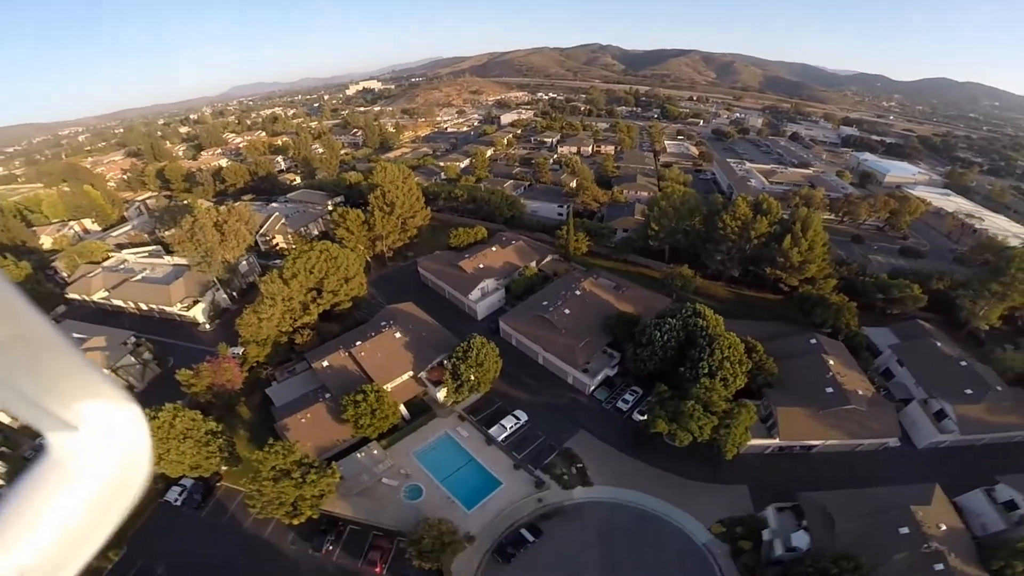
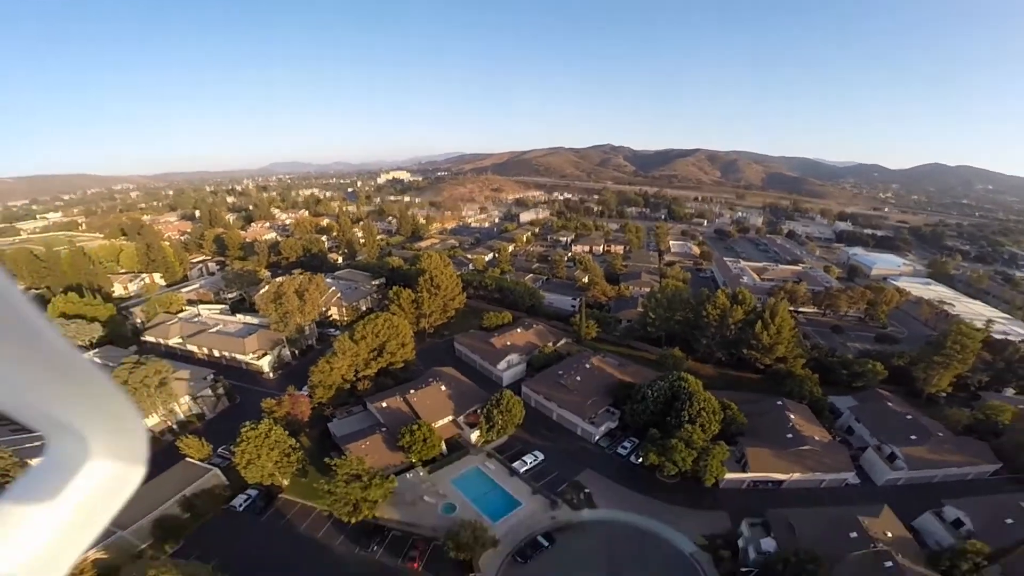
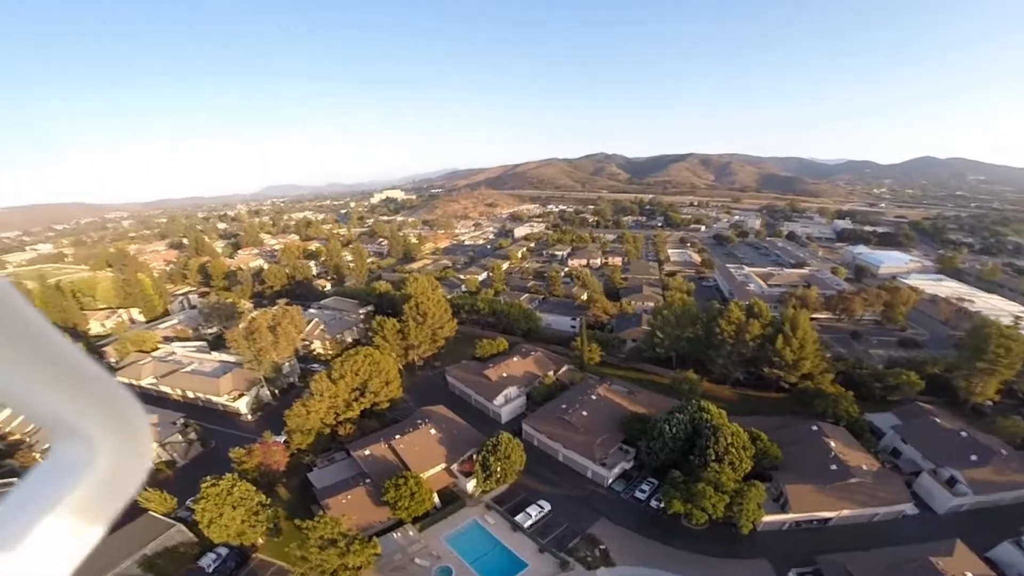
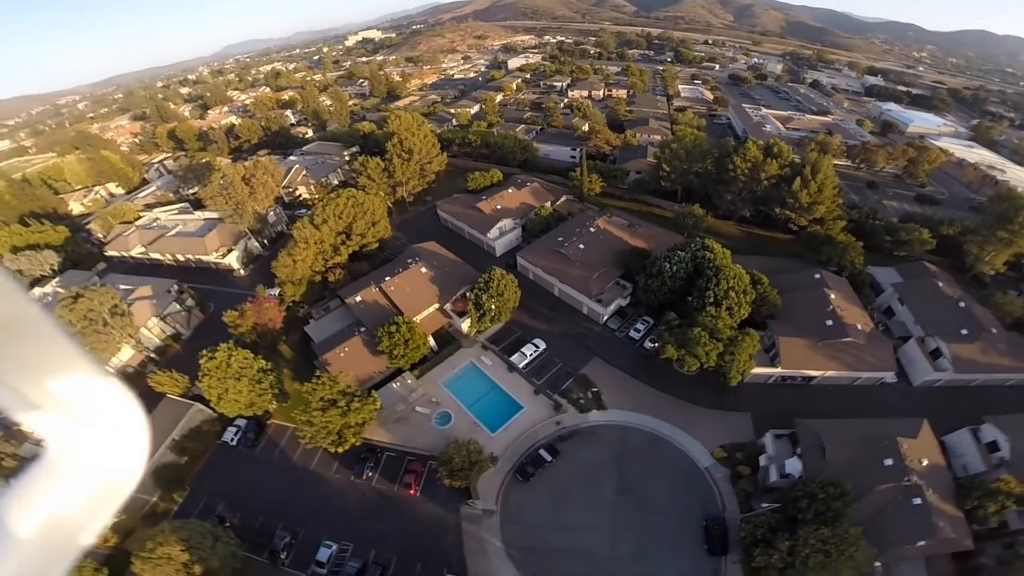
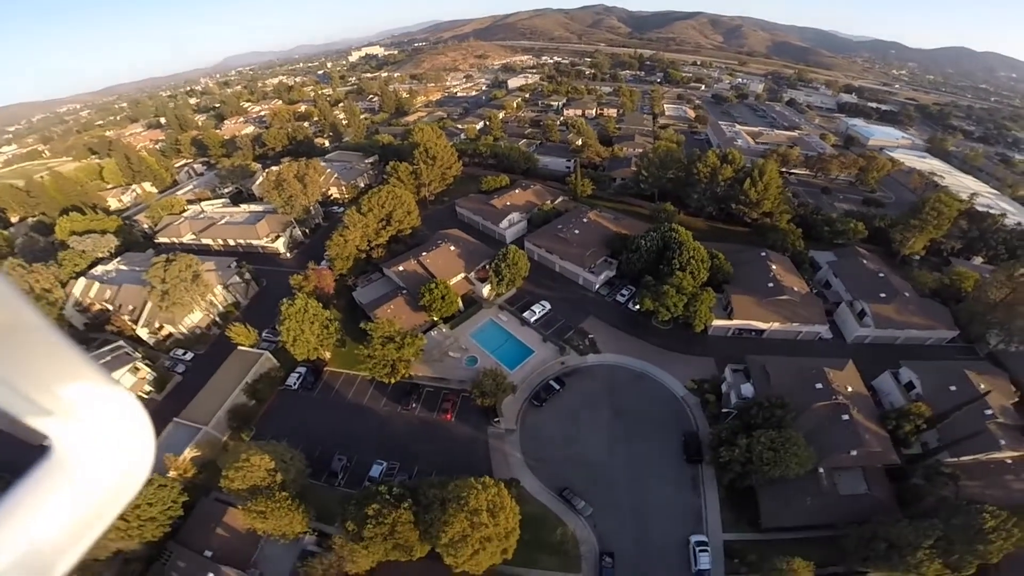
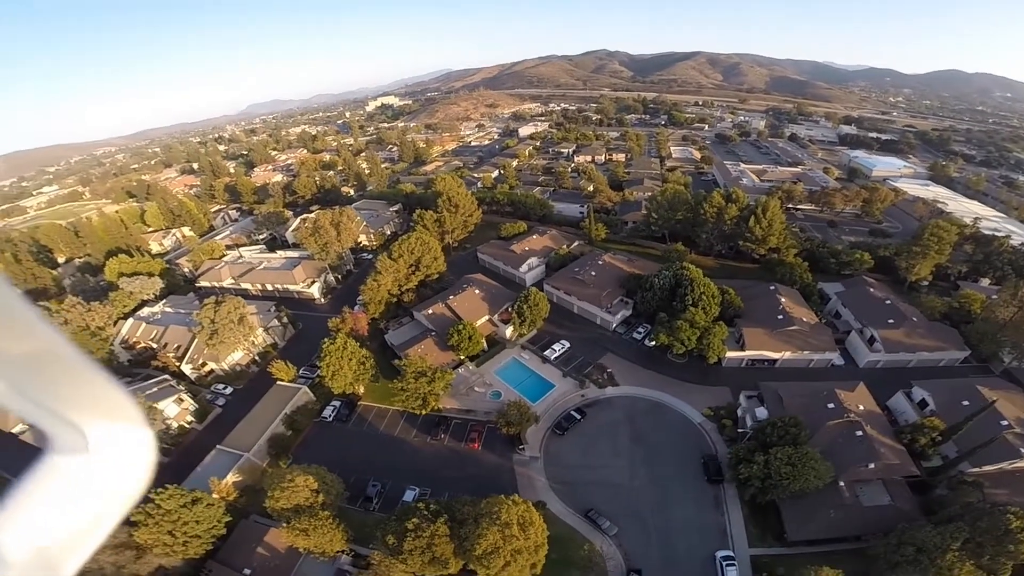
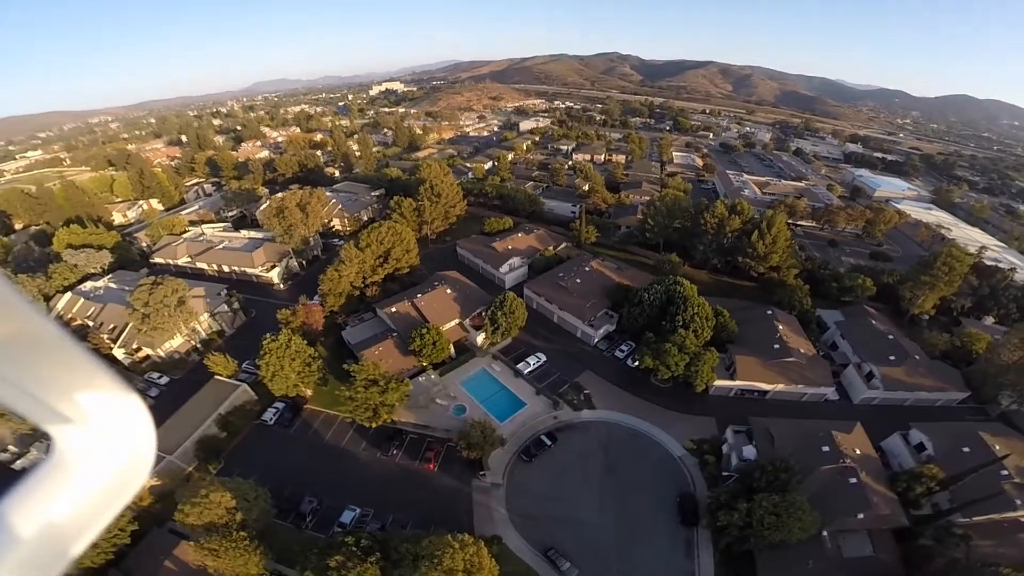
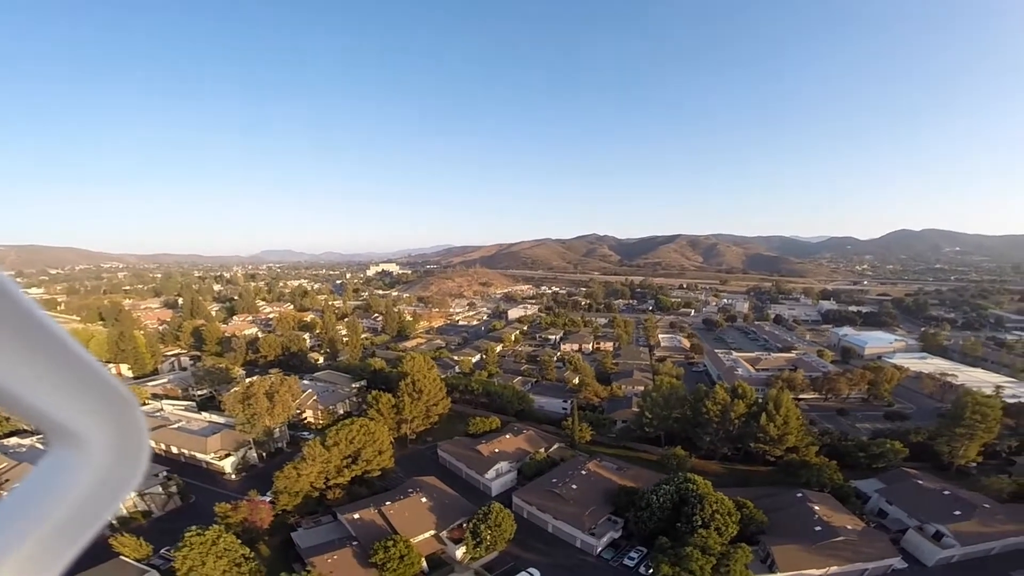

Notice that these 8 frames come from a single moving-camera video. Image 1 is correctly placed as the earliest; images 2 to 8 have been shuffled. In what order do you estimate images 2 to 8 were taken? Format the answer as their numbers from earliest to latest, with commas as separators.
4, 3, 8, 2, 7, 5, 6
